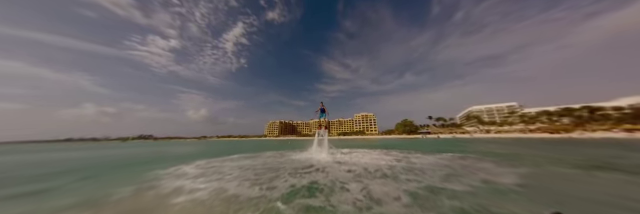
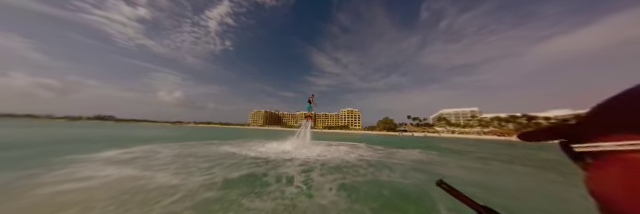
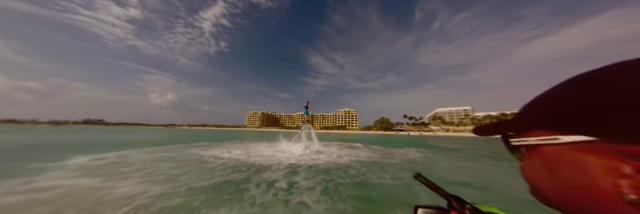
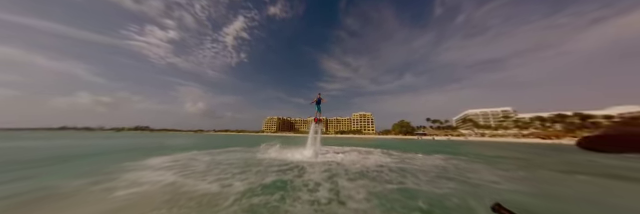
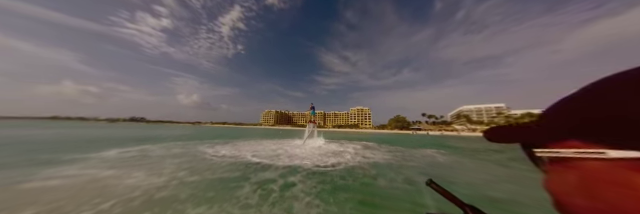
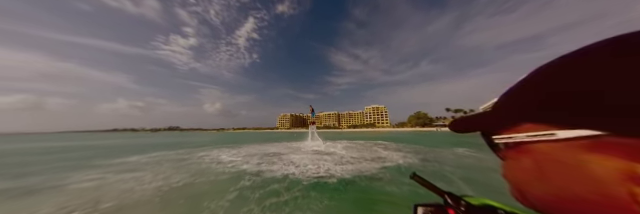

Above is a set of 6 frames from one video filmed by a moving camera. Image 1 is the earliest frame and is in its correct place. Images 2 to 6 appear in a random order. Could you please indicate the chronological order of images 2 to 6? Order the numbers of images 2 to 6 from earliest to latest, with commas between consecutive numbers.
4, 2, 3, 5, 6
